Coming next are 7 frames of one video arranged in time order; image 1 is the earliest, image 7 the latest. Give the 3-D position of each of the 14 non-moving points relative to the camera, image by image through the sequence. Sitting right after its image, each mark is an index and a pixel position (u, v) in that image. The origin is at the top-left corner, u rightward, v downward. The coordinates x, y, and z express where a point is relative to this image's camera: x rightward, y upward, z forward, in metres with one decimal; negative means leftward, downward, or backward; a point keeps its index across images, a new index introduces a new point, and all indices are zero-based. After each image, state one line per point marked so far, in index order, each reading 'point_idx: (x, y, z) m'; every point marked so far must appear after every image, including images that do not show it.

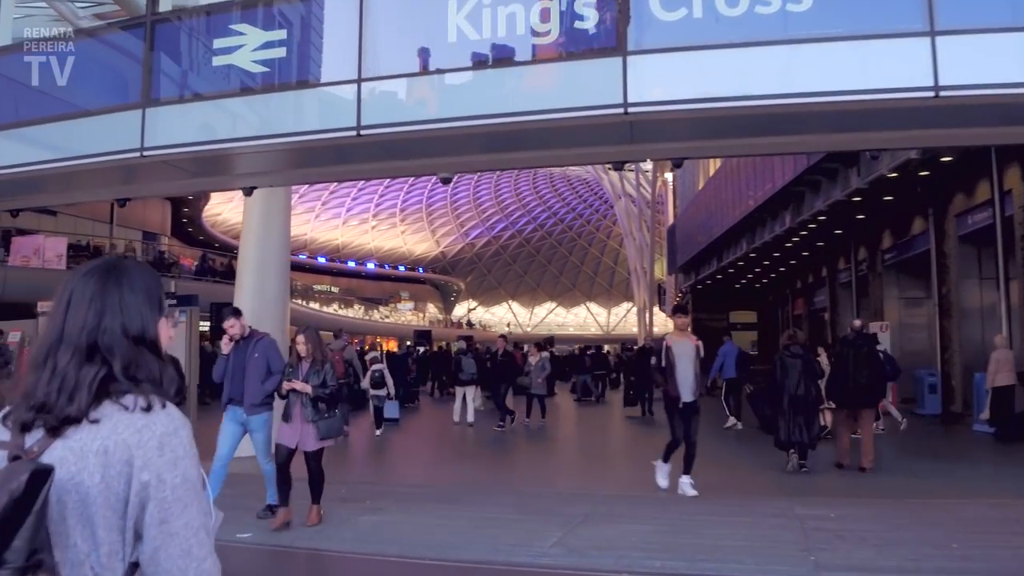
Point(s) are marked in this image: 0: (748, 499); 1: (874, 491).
0: (+1.9, -1.7, +6.5) m
1: (+3.2, -1.8, +7.3) m
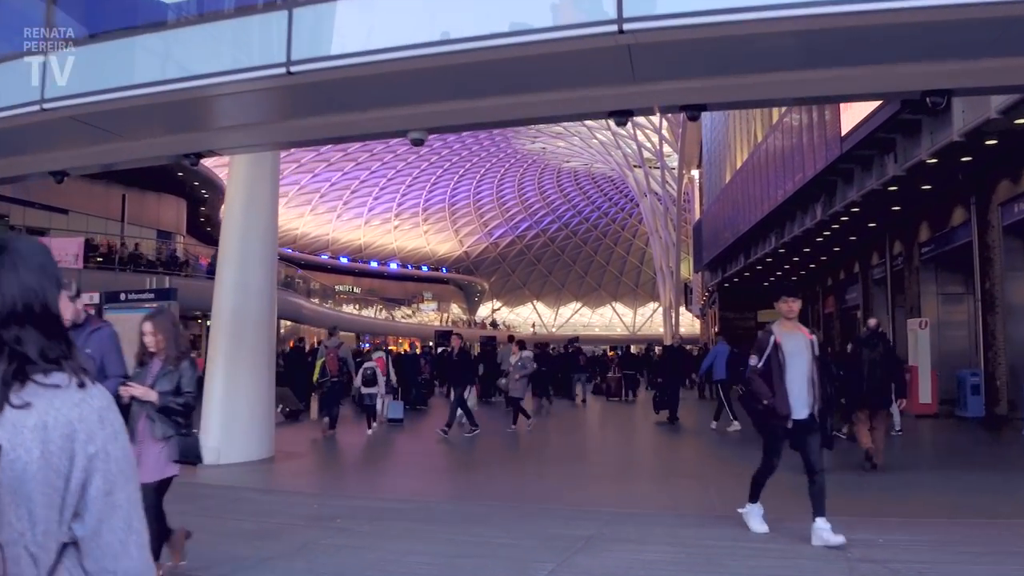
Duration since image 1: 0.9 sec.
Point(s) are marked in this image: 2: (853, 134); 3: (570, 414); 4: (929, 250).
0: (+1.8, -1.6, +5.7) m
1: (+3.2, -1.7, +6.4) m
2: (+5.8, +2.6, +14.1) m
3: (+1.3, -3.0, +19.4) m
4: (+8.7, +0.8, +17.2) m
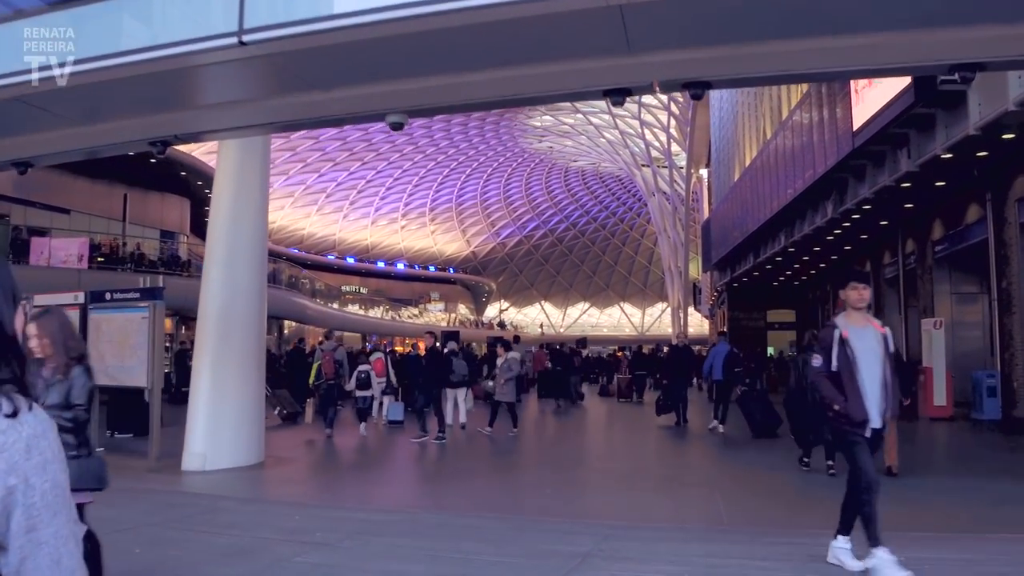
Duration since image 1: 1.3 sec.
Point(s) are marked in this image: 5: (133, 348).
0: (+1.8, -1.6, +5.3) m
1: (+3.2, -1.7, +6.0) m
2: (+5.9, +2.6, +13.7) m
3: (+1.4, -3.0, +19.0) m
4: (+8.8, +0.8, +16.8) m
5: (-3.9, -0.6, +8.4) m
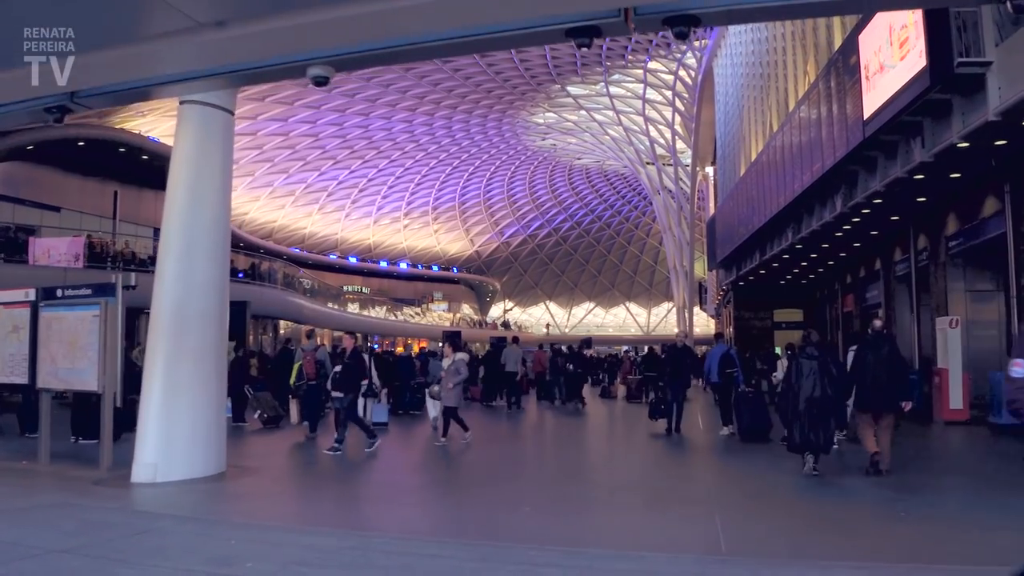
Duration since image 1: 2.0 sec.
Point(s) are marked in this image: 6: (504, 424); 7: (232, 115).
0: (+1.6, -1.5, +4.7) m
1: (+3.0, -1.6, +5.3) m
2: (+5.8, +2.7, +13.0) m
3: (+1.3, -3.0, +18.4) m
4: (+8.7, +0.8, +16.1) m
5: (-4.0, -0.6, +7.8) m
6: (-0.1, -2.9, +17.7) m
7: (-3.1, +1.9, +8.7) m
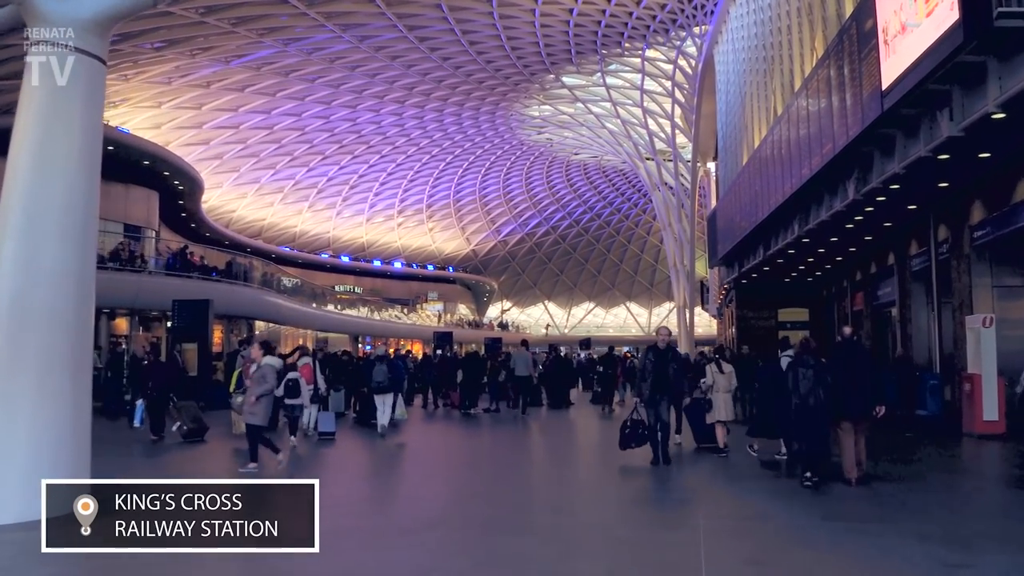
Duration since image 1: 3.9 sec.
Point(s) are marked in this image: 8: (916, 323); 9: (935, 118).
0: (+1.1, -1.4, +3.0) m
1: (+2.5, -1.6, +3.7) m
2: (+5.3, +2.8, +11.4) m
3: (+0.9, -2.9, +16.7) m
4: (+8.3, +0.9, +14.5) m
5: (-4.5, -0.5, +6.2) m
6: (-0.5, -2.9, +16.1) m
7: (-3.5, +1.9, +7.1) m
8: (+9.1, -0.8, +18.5) m
9: (+6.1, +2.5, +11.8) m
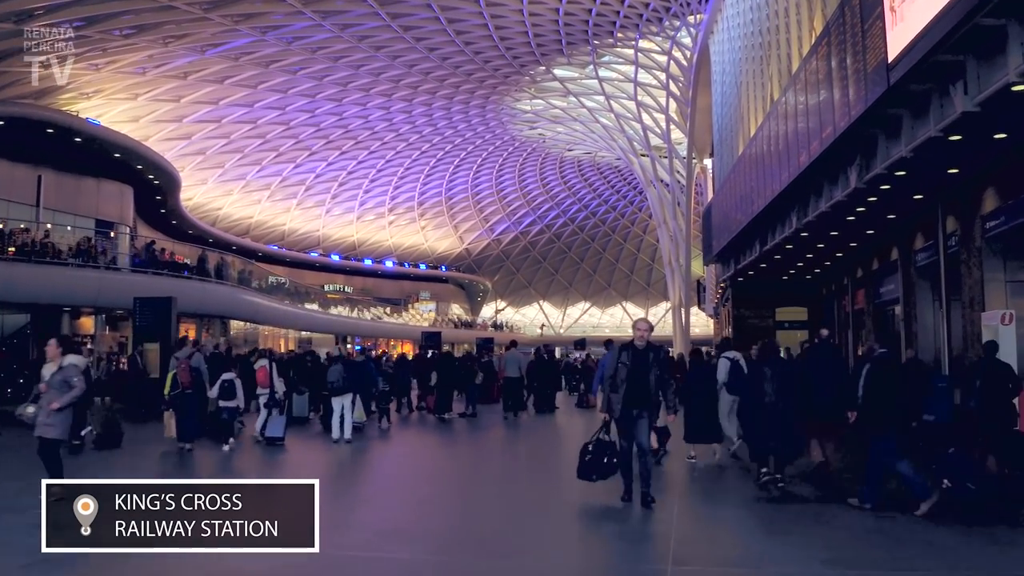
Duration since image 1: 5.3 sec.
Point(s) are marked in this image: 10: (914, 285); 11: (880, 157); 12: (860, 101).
0: (+0.7, -1.4, +1.9) m
1: (+2.1, -1.5, +2.6) m
2: (+4.9, +2.9, +10.2) m
3: (+0.5, -2.8, +15.6) m
4: (+7.8, +1.0, +13.3) m
5: (-4.9, -0.4, +5.0) m
6: (-1.0, -2.8, +14.9) m
7: (-3.9, +2.0, +5.9) m
8: (+8.6, -0.7, +17.4) m
9: (+5.6, +2.5, +10.7) m
10: (+8.7, +0.1, +17.8) m
11: (+5.8, +2.1, +13.1) m
12: (+5.1, +2.7, +12.1) m
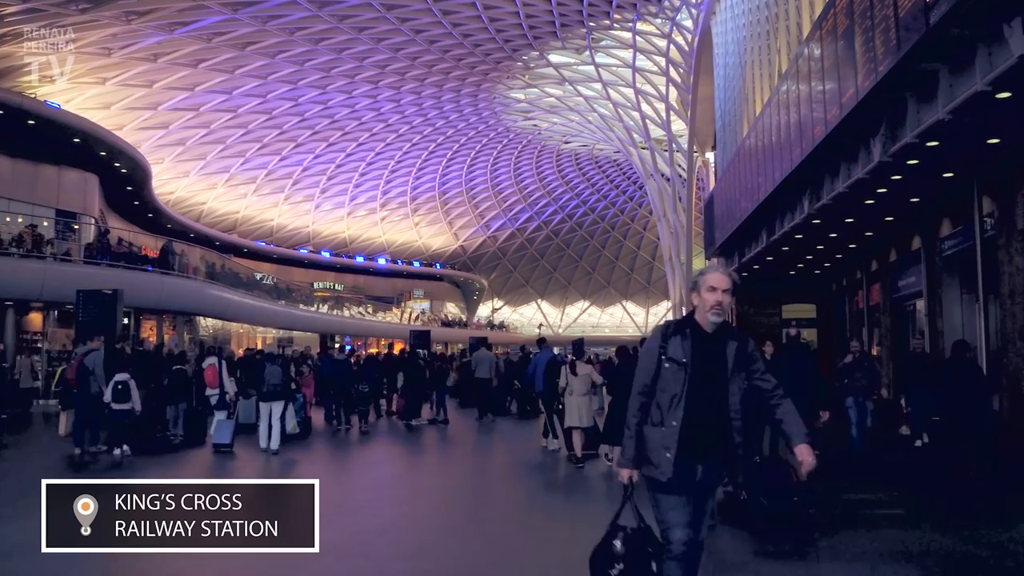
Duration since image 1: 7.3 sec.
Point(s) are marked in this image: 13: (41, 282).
0: (+0.3, -1.2, +0.1) m
1: (+1.7, -1.3, +0.7) m
2: (+4.5, +3.0, +8.4) m
3: (+0.1, -2.6, +13.8) m
4: (+7.4, +1.2, +11.5) m
5: (-5.3, -0.2, +3.2) m
6: (-1.4, -2.6, +13.1) m
7: (-4.4, +2.2, +4.1) m
8: (+8.2, -0.5, +15.5) m
9: (+5.2, +2.7, +8.8) m
10: (+8.3, +0.3, +16.0) m
11: (+5.4, +2.3, +11.2) m
12: (+4.7, +2.9, +10.2) m
13: (-11.2, +0.2, +19.7) m
